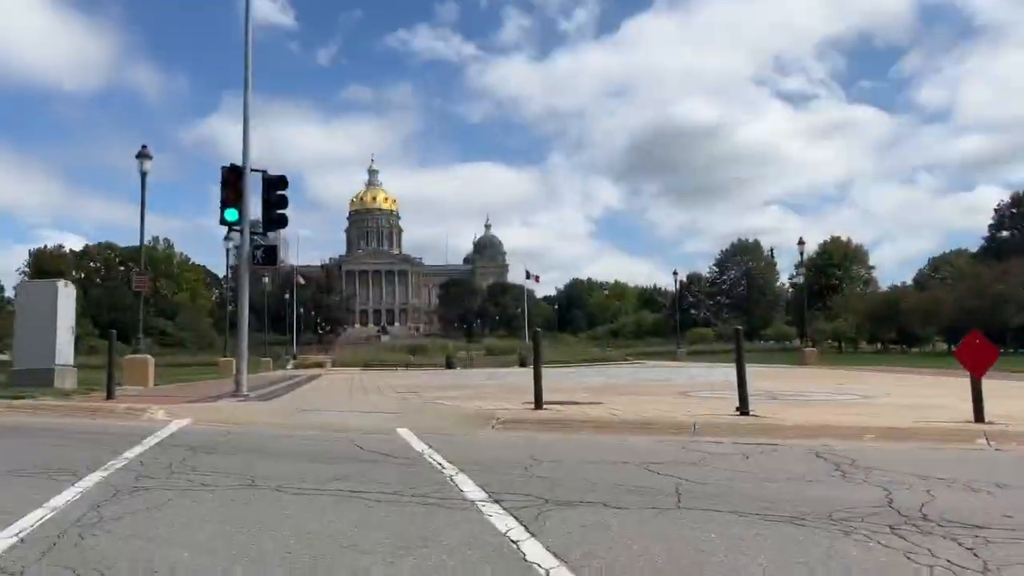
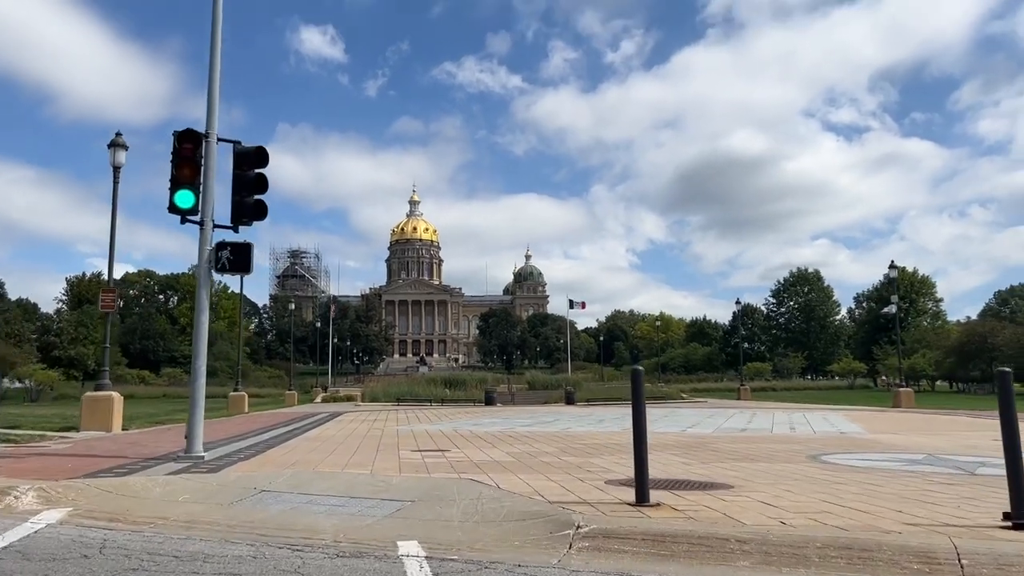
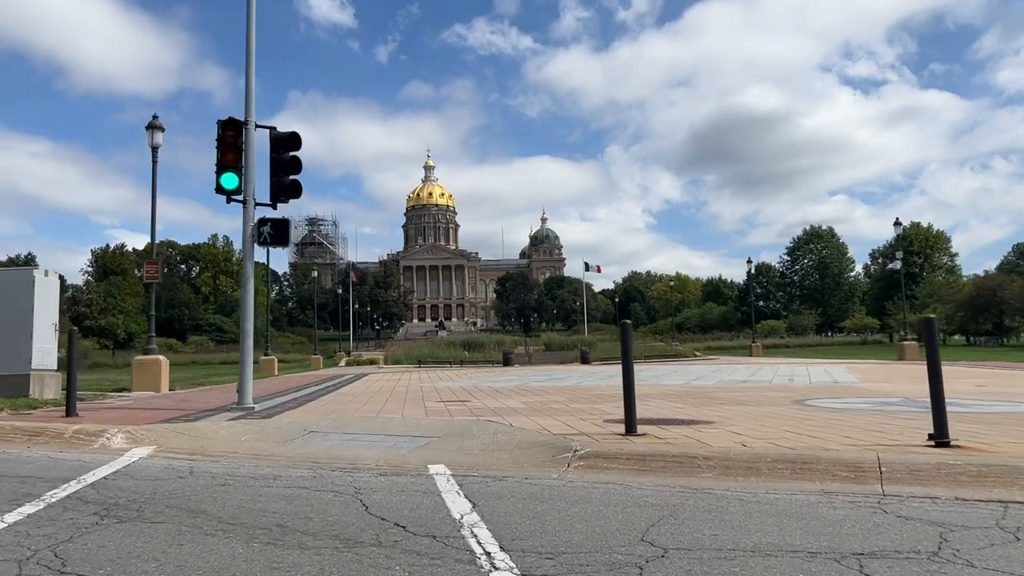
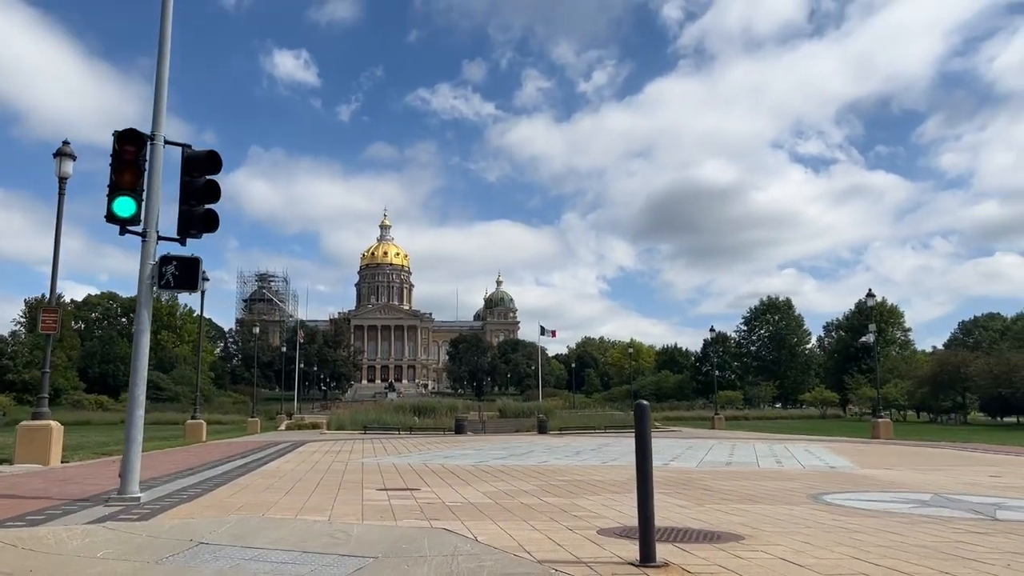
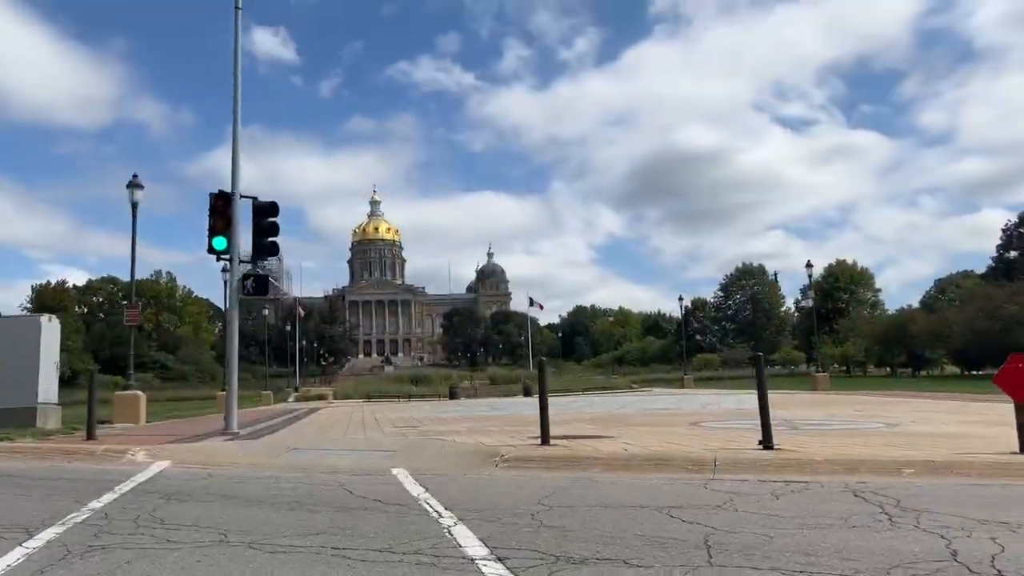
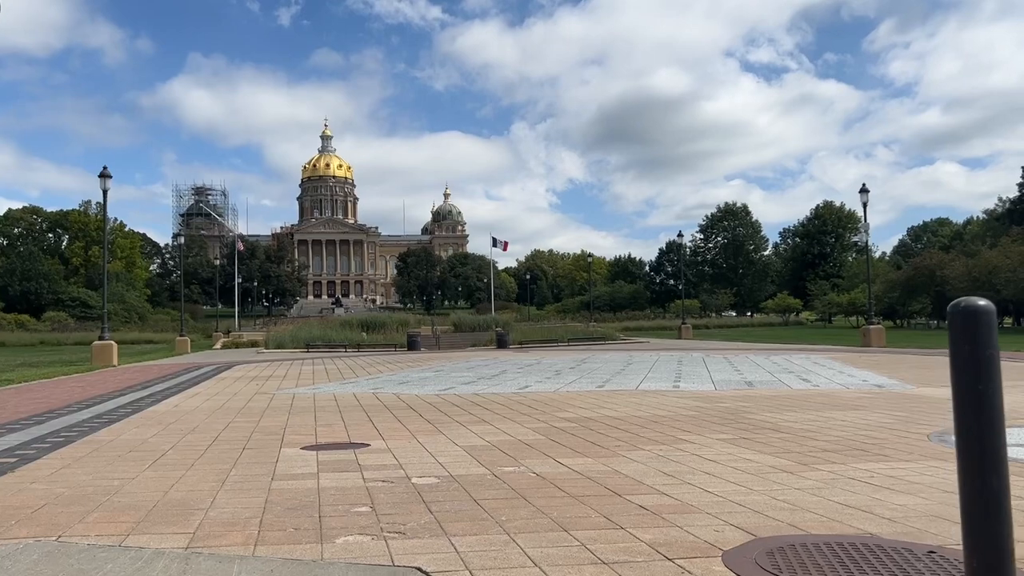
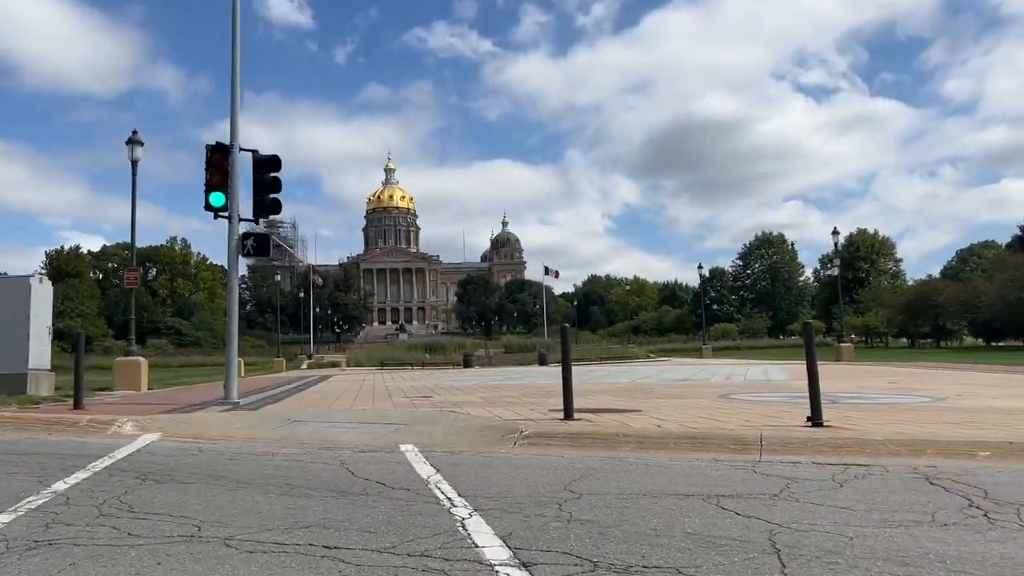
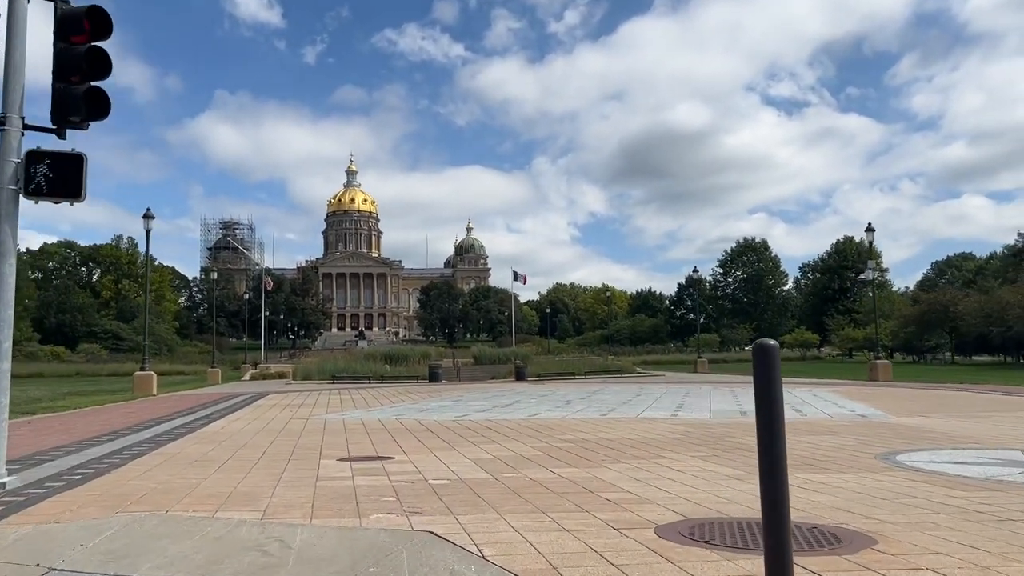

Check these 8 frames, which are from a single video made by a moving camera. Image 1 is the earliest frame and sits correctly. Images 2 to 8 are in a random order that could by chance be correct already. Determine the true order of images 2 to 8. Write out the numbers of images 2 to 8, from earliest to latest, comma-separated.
5, 7, 3, 2, 4, 8, 6
